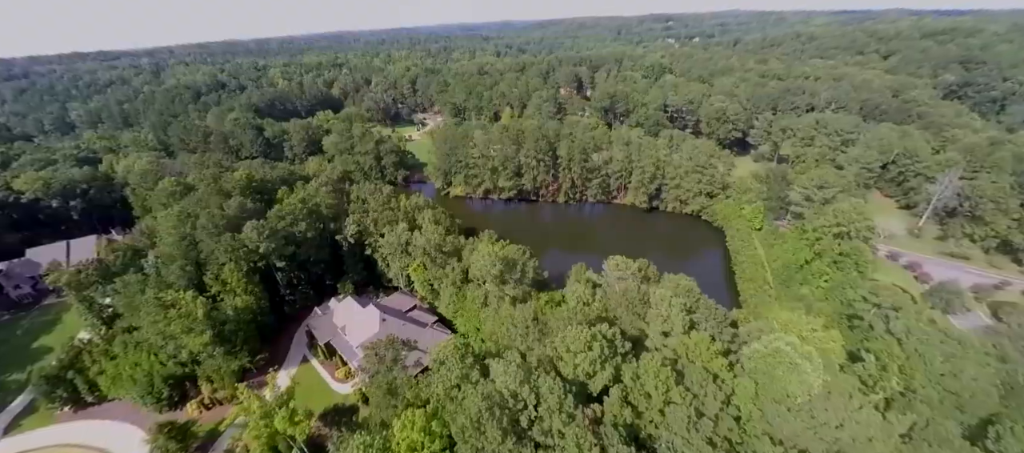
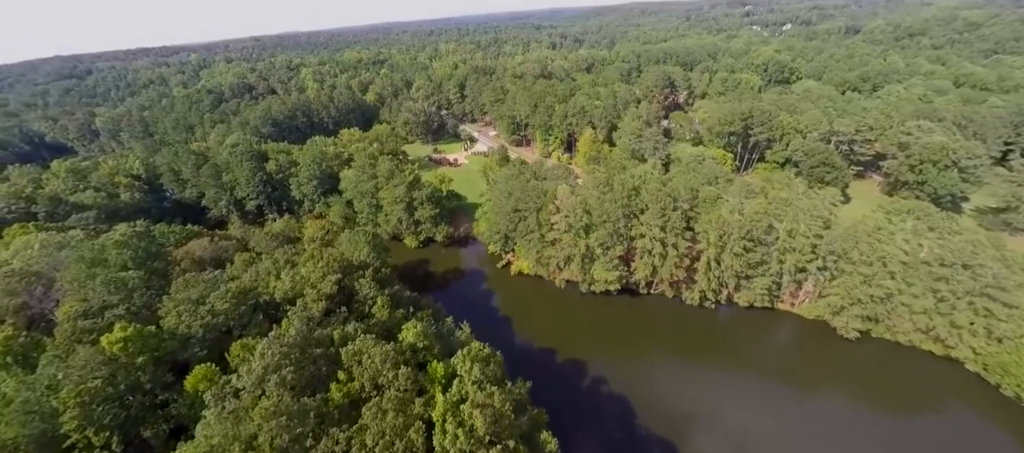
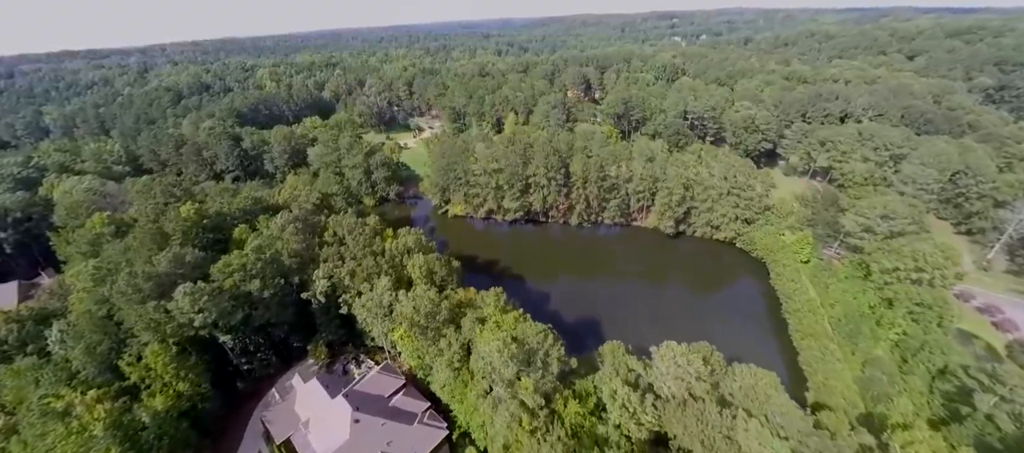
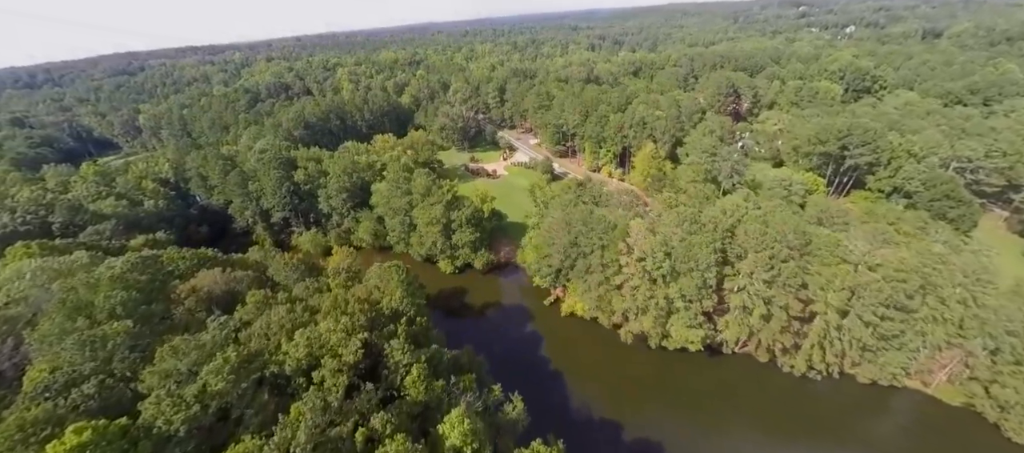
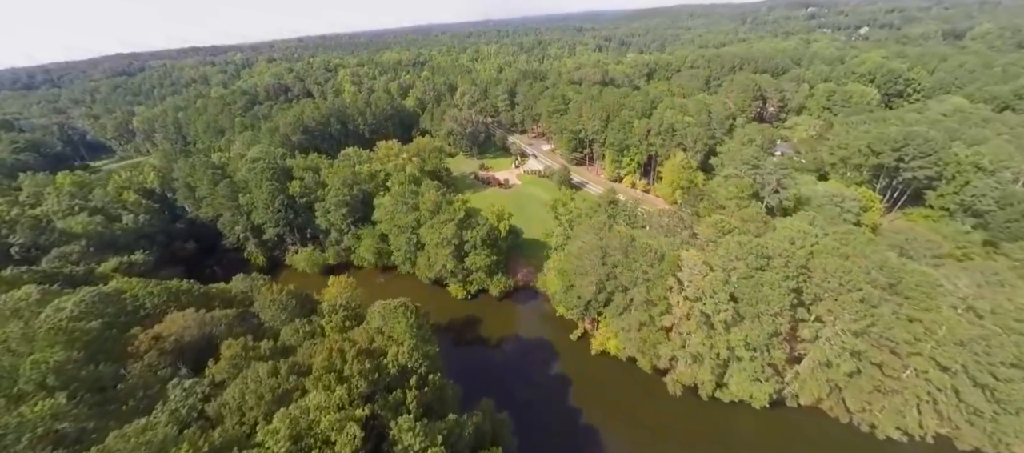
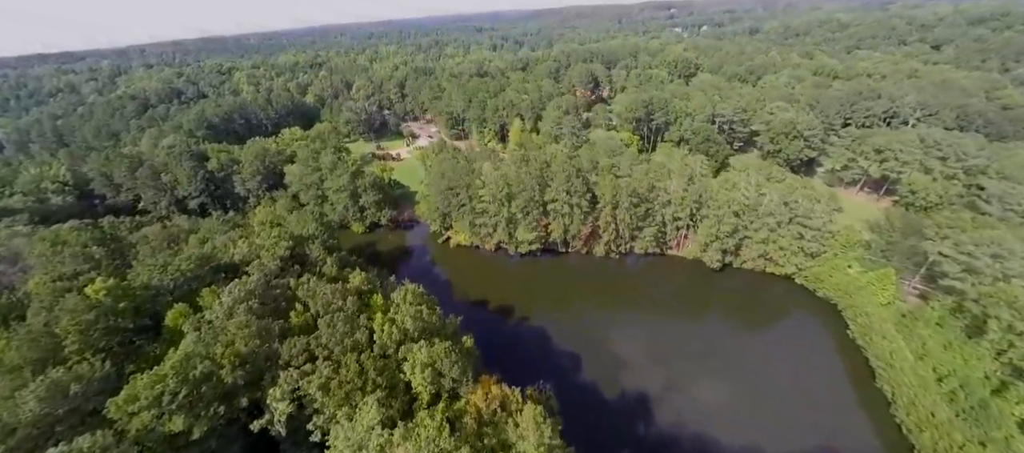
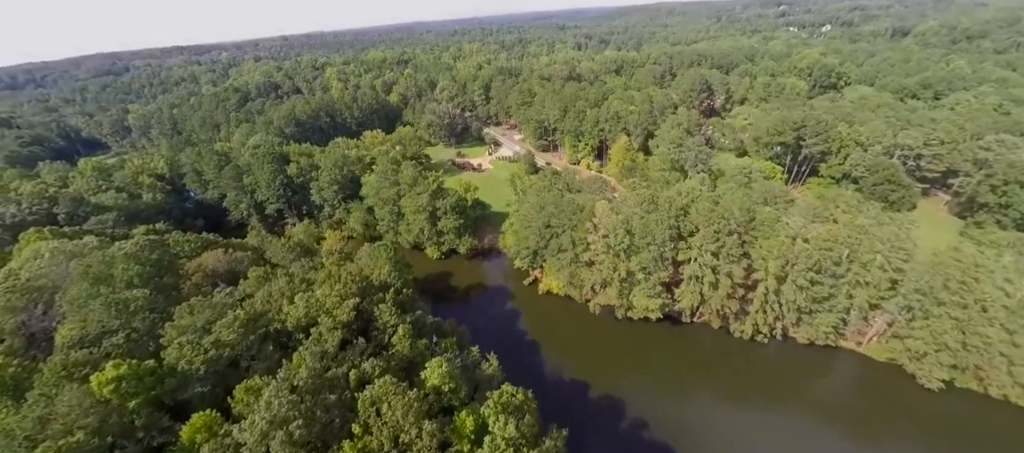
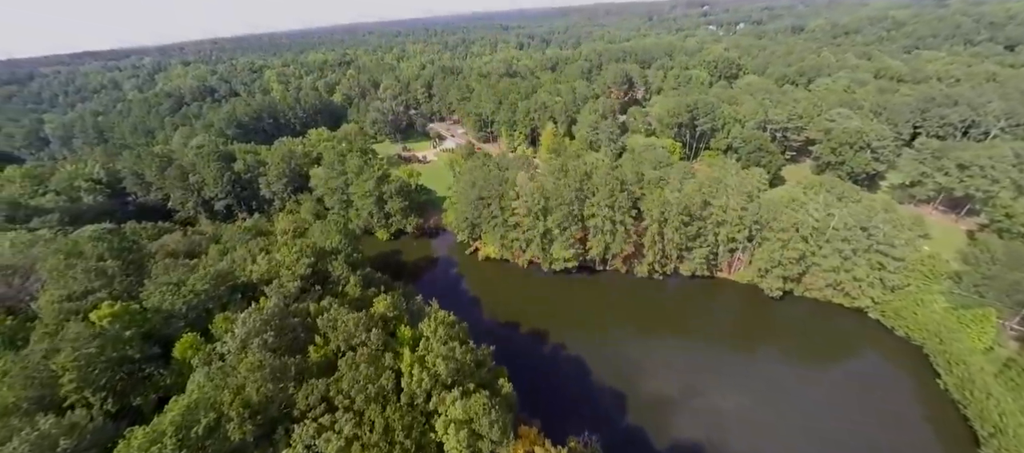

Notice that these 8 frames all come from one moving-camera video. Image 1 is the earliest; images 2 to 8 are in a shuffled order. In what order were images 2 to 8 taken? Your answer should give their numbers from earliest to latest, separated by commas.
3, 6, 8, 2, 7, 4, 5
